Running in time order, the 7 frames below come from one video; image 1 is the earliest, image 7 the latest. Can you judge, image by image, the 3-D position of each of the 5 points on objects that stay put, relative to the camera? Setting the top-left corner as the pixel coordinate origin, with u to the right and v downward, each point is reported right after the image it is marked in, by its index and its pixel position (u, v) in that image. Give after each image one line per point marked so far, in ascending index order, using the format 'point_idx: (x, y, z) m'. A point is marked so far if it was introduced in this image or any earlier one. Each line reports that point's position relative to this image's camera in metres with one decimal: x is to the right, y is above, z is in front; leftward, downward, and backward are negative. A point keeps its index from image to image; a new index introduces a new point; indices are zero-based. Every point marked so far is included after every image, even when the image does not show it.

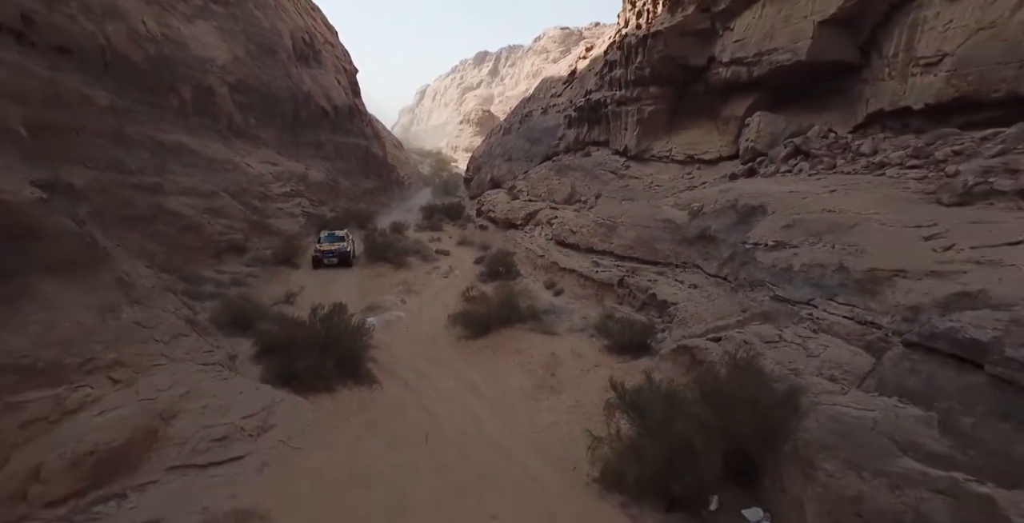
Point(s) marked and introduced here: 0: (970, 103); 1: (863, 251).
0: (+5.8, +2.0, +5.8) m
1: (+3.5, +0.2, +4.7) m
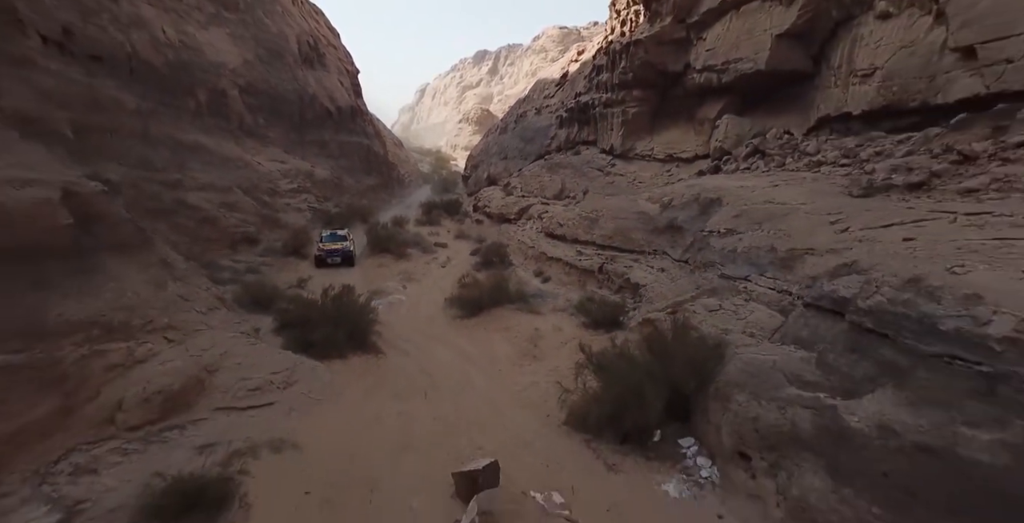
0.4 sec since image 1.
0: (+5.6, +2.2, +6.7) m
1: (+3.3, +0.4, +5.7) m
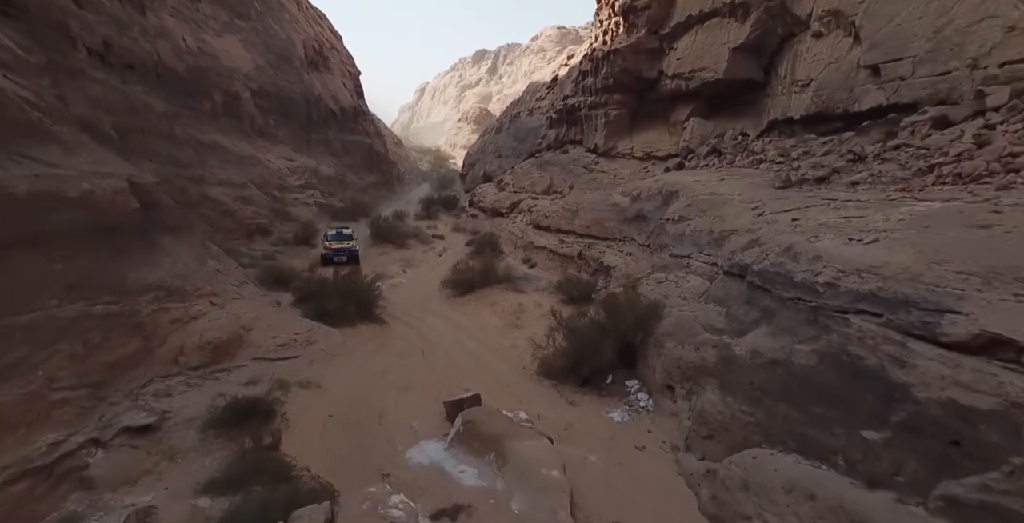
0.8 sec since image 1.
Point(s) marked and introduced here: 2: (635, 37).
0: (+5.4, +2.5, +8.0) m
1: (+3.1, +0.7, +6.9) m
2: (+3.3, +5.9, +12.3) m
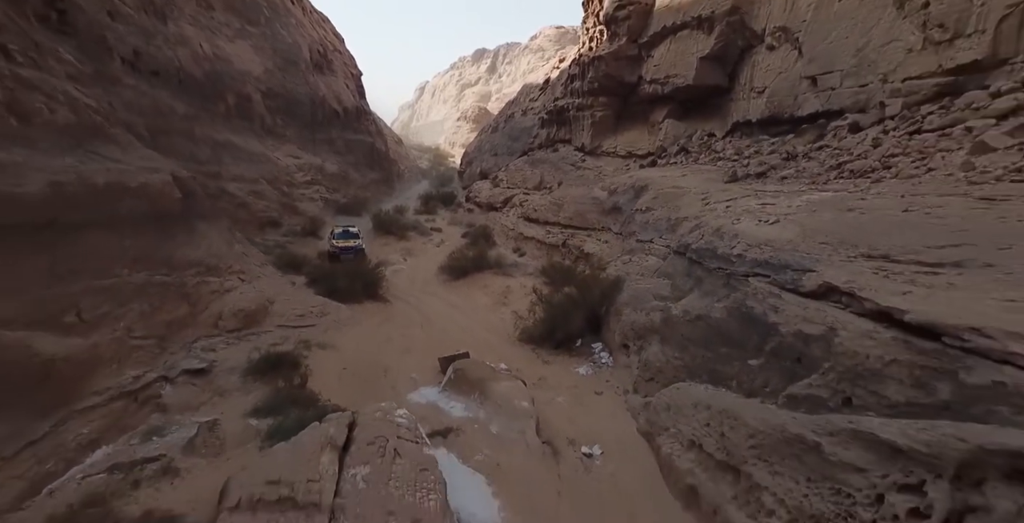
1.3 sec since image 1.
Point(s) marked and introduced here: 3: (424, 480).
0: (+5.1, +2.8, +9.1) m
1: (+2.8, +1.0, +8.1) m
2: (+3.0, +6.2, +13.5) m
3: (-0.7, -1.7, +3.6) m
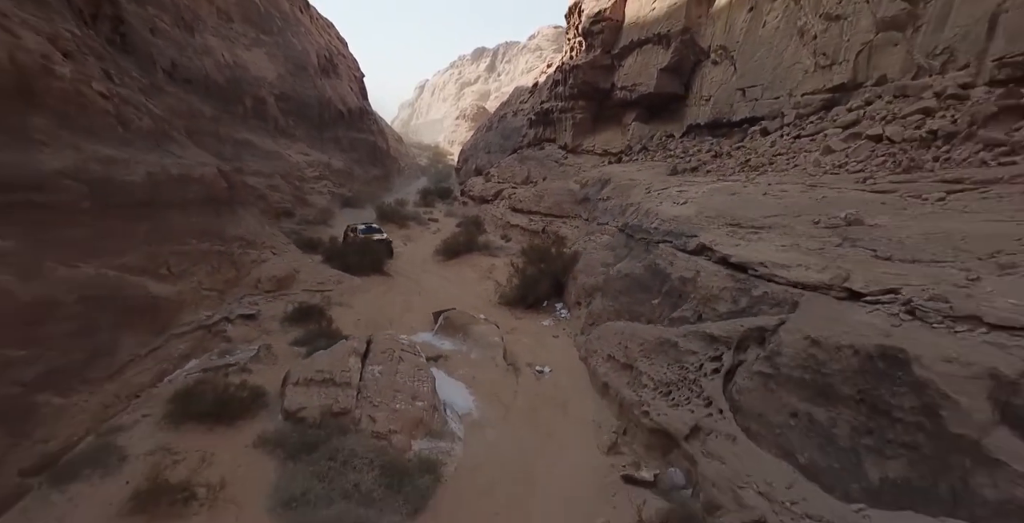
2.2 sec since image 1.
0: (+4.8, +3.2, +10.9) m
1: (+2.4, +1.5, +9.9) m
2: (+2.6, +6.7, +15.2) m
3: (-1.1, -1.3, +5.4) m
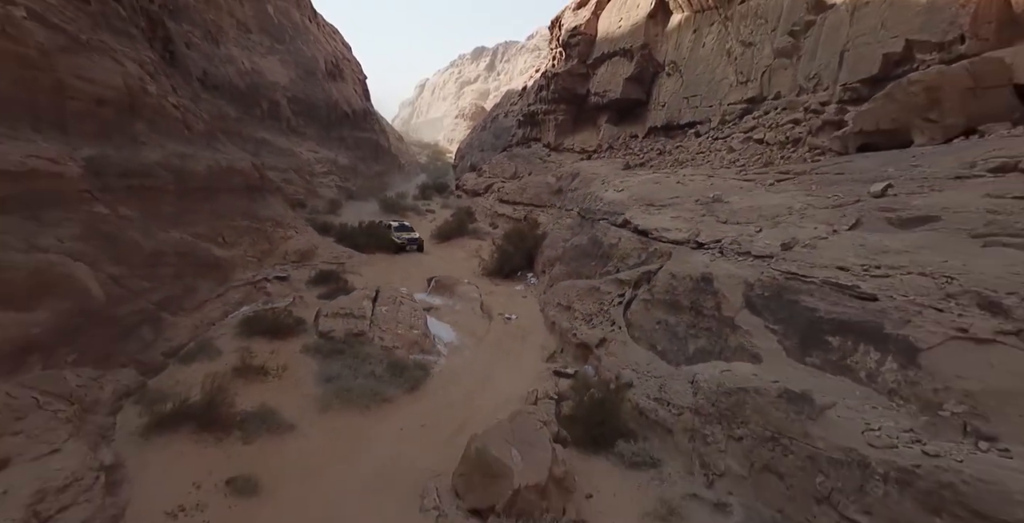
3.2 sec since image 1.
0: (+4.3, +3.7, +12.9) m
1: (+2.0, +2.0, +11.9) m
2: (+2.2, +7.2, +17.2) m
3: (-1.5, -0.8, +7.4) m
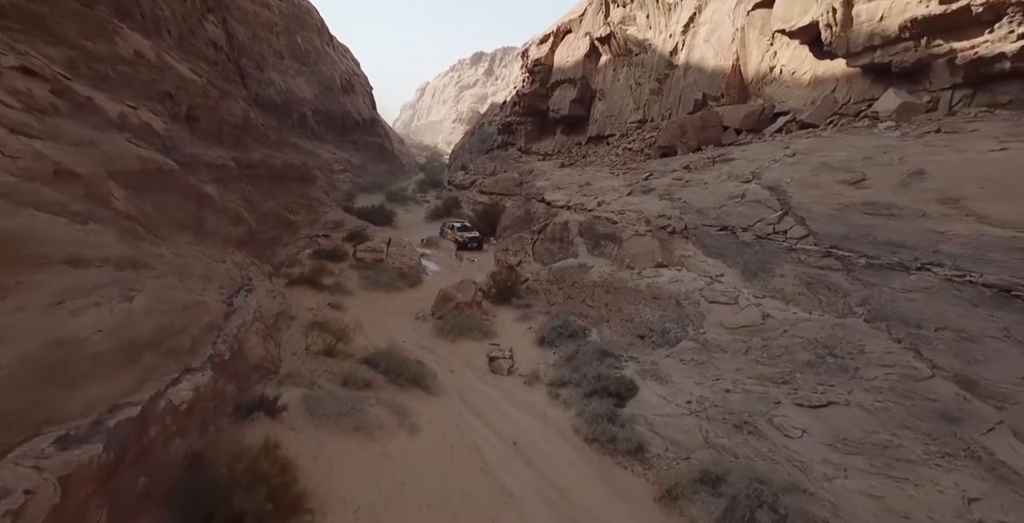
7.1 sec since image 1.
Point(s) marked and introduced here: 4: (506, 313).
0: (+3.3, +4.7, +17.5) m
1: (+1.0, +2.9, +16.5) m
2: (+1.2, +8.2, +21.8) m
3: (-2.5, +0.2, +12.0) m
4: (-0.1, -1.0, +8.5) m
